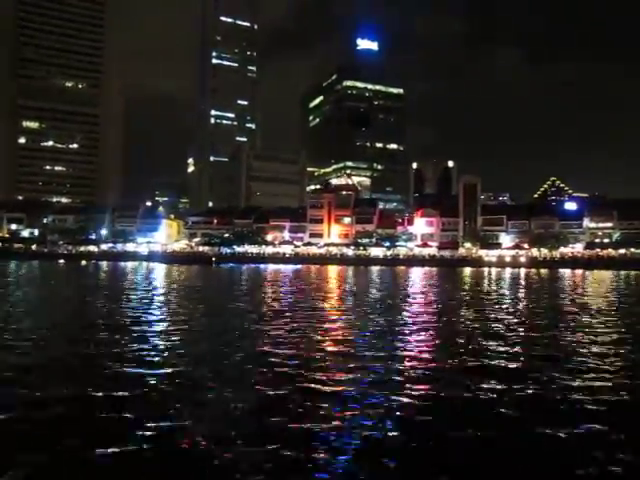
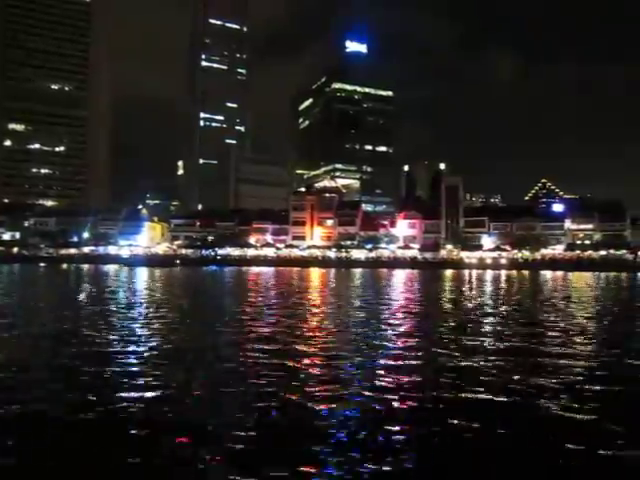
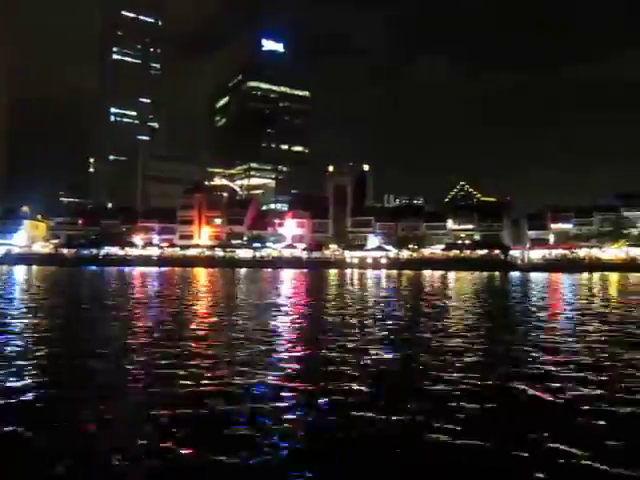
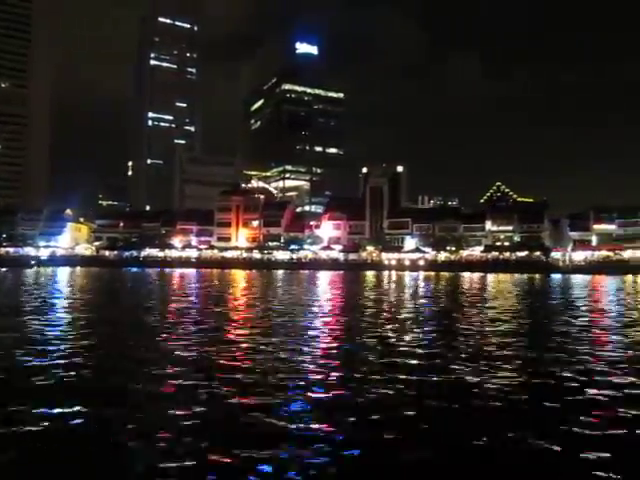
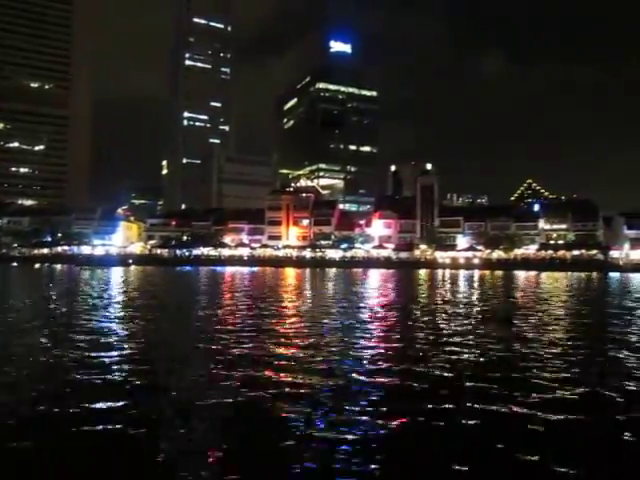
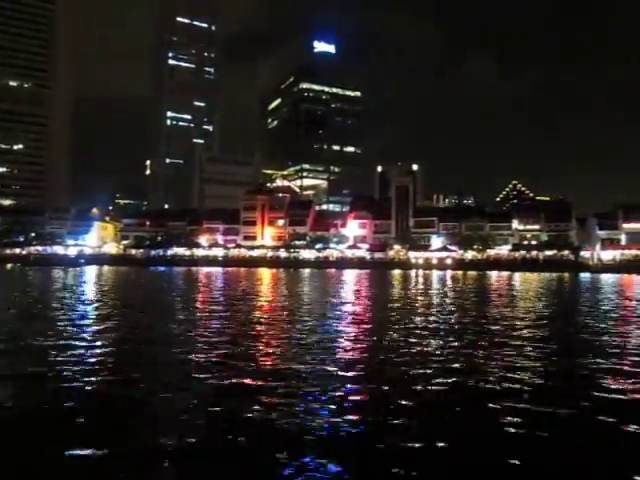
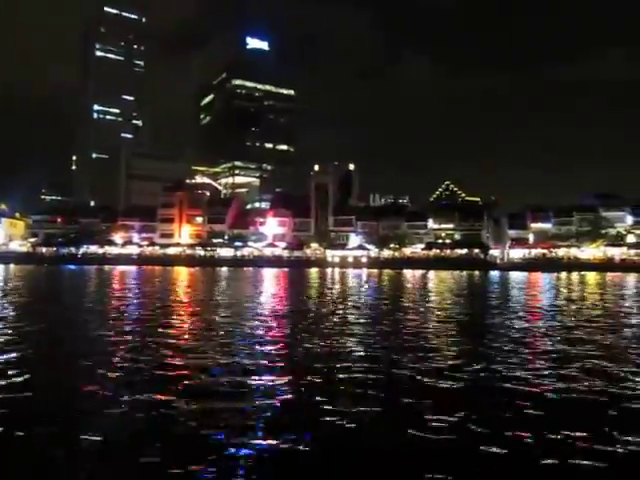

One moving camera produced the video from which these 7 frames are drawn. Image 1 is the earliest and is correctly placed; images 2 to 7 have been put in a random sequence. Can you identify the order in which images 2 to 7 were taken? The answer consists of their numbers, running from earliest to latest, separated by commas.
2, 5, 6, 4, 3, 7
